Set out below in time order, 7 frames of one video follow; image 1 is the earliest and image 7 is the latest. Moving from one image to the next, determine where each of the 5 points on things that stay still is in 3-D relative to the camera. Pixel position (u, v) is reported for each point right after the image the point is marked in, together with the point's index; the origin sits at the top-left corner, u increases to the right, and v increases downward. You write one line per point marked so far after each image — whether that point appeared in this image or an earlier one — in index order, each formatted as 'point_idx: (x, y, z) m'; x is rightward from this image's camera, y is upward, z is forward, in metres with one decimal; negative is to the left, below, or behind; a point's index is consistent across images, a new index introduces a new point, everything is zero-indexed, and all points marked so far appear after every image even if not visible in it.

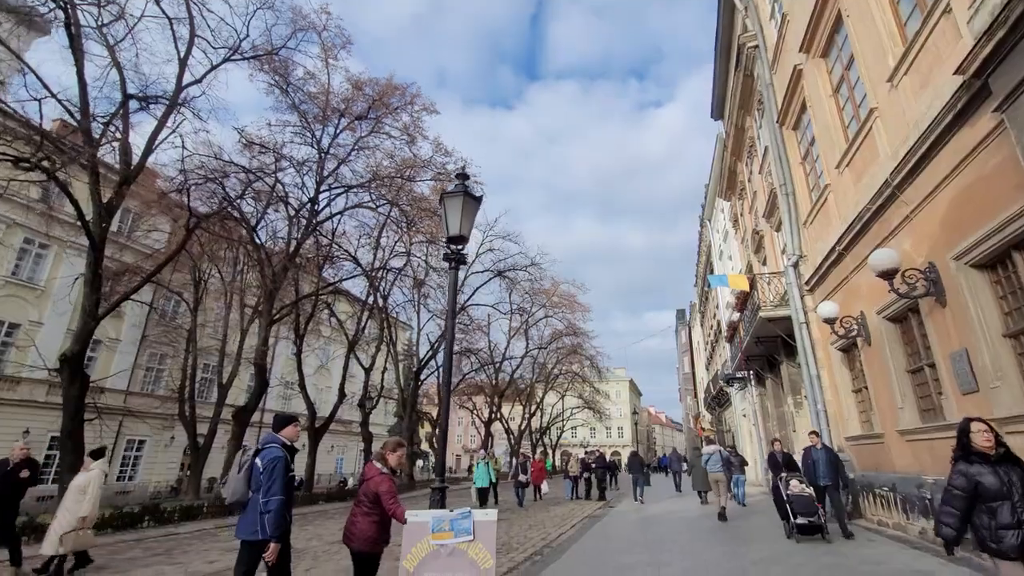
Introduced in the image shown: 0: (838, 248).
0: (+6.4, +0.8, +9.7) m
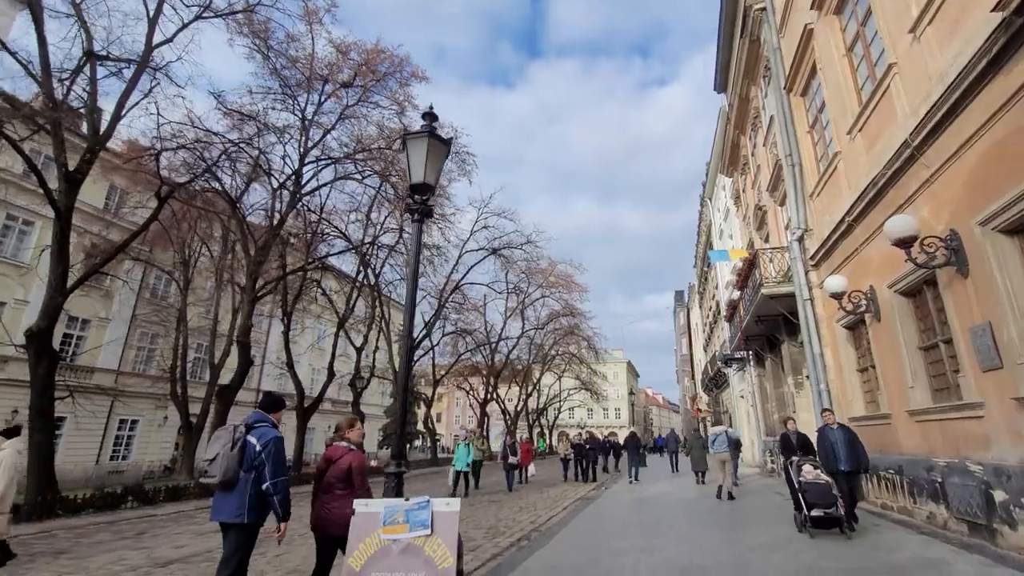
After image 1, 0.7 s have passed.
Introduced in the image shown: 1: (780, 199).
0: (+6.2, +1.3, +9.1) m
1: (+7.6, +2.5, +13.9) m
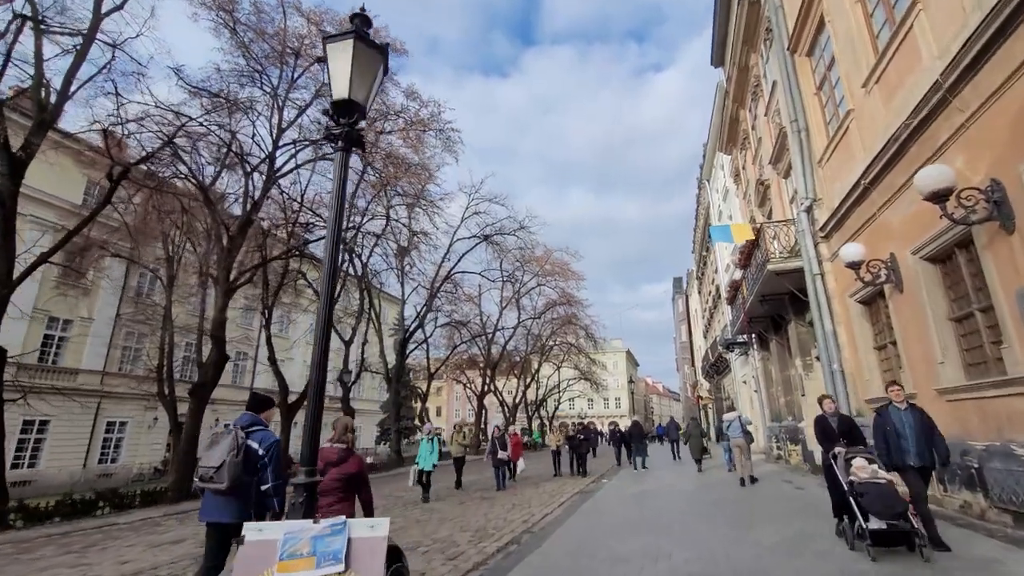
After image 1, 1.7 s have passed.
0: (+5.9, +1.8, +8.3) m
1: (+7.3, +3.1, +13.0) m
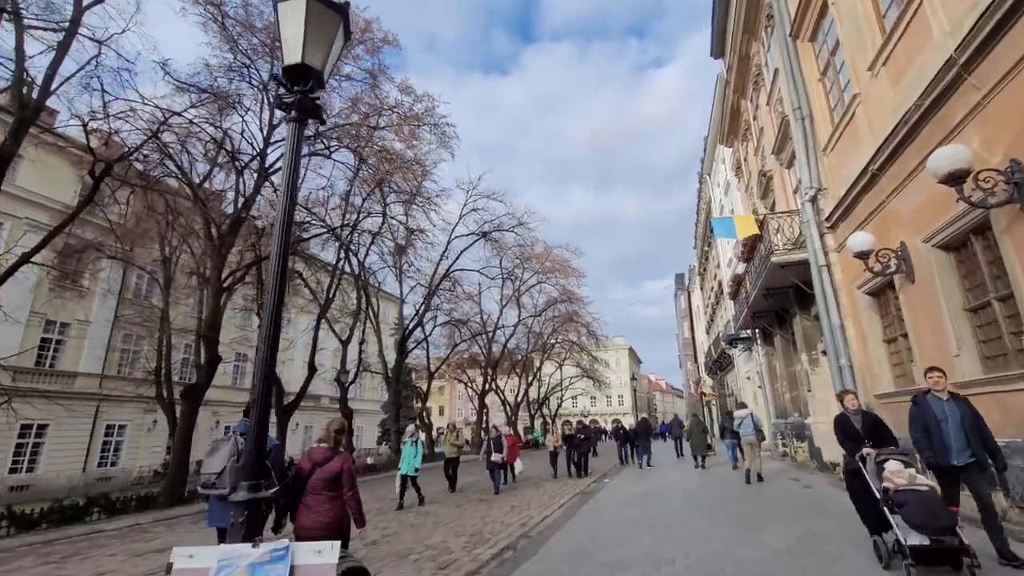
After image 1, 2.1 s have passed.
0: (+5.8, +1.9, +8.0) m
1: (+7.2, +3.3, +12.7) m
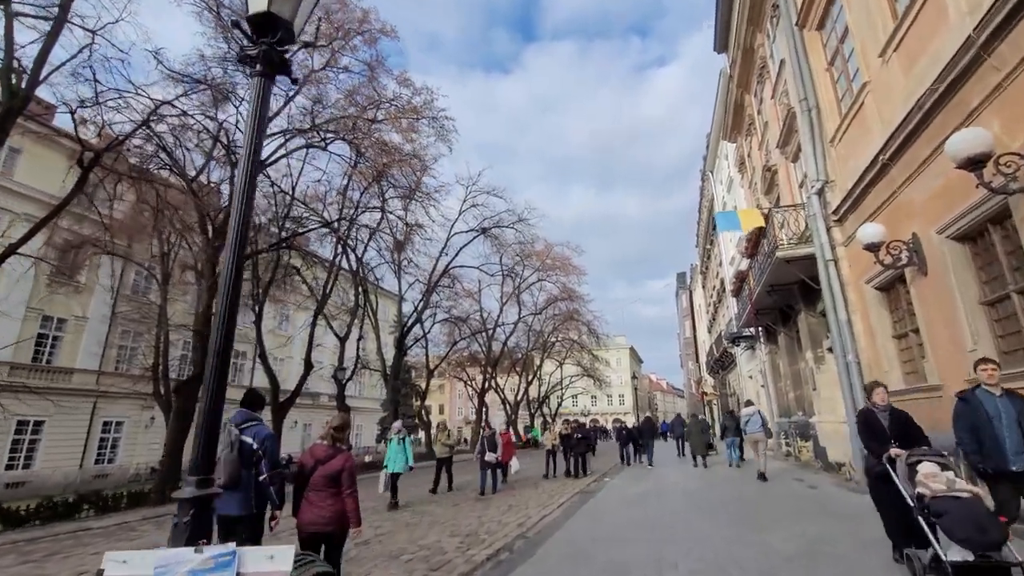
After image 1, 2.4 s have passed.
0: (+5.8, +2.0, +7.7) m
1: (+7.2, +3.4, +12.4) m
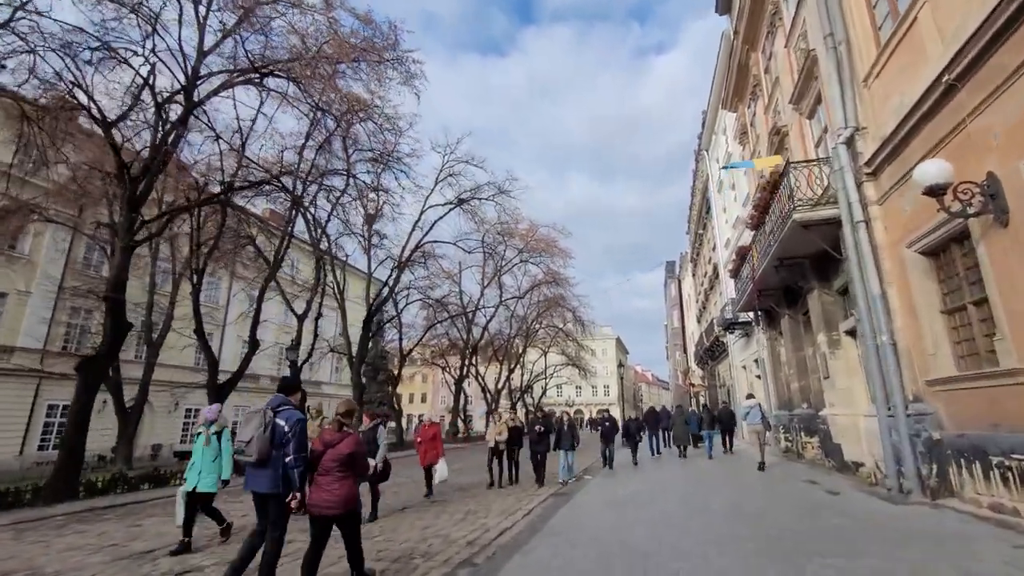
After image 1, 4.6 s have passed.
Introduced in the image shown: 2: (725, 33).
0: (+5.3, +2.6, +6.0) m
1: (+6.6, +4.0, +10.8) m
2: (+8.3, +10.0, +19.1) m
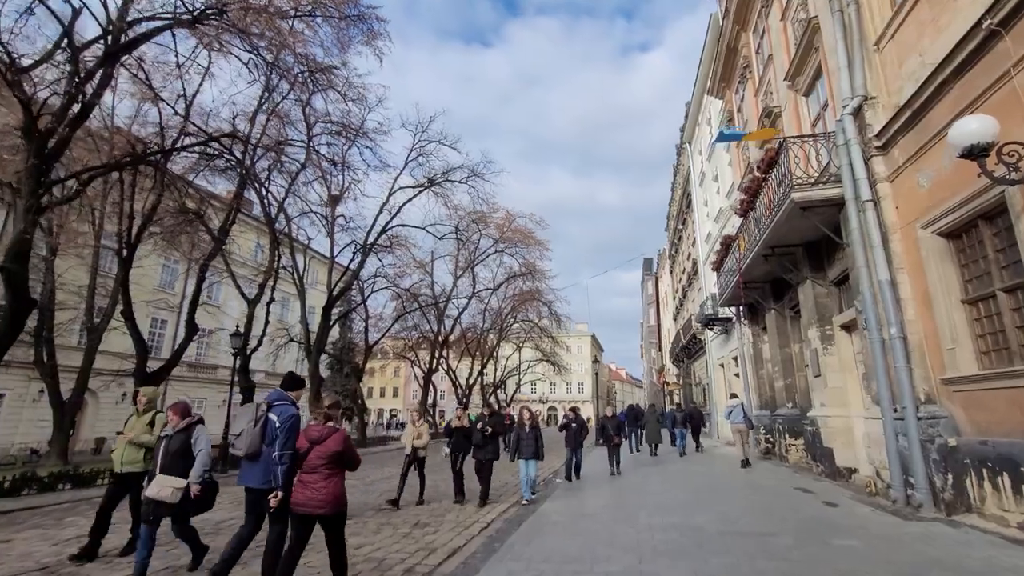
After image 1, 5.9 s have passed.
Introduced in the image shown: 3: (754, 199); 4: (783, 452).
0: (+4.9, +2.7, +5.1) m
1: (+6.0, +4.2, +9.9) m
2: (+7.5, +10.2, +18.3) m
3: (+5.3, +1.9, +10.6) m
4: (+6.6, -4.0, +11.9) m
